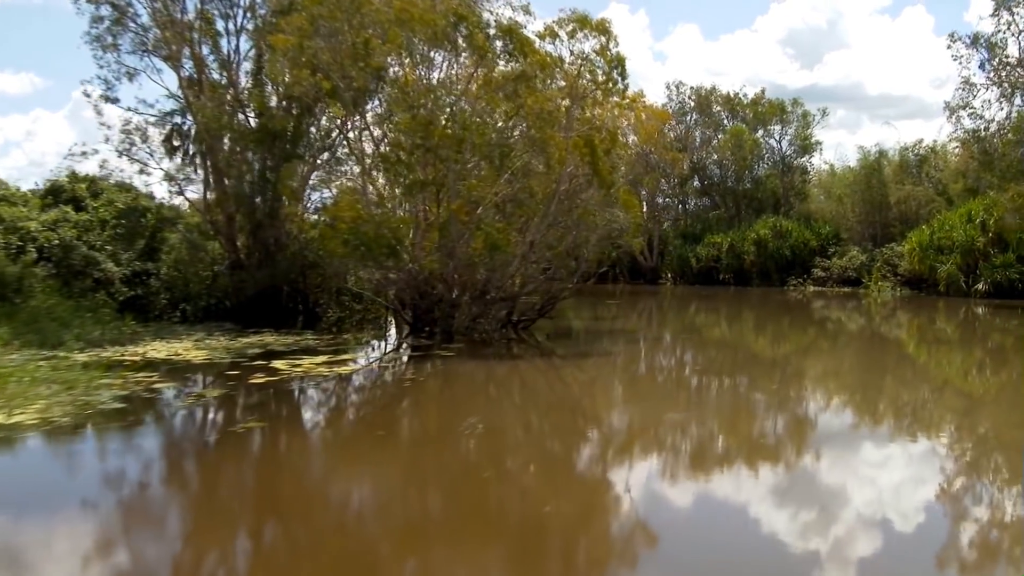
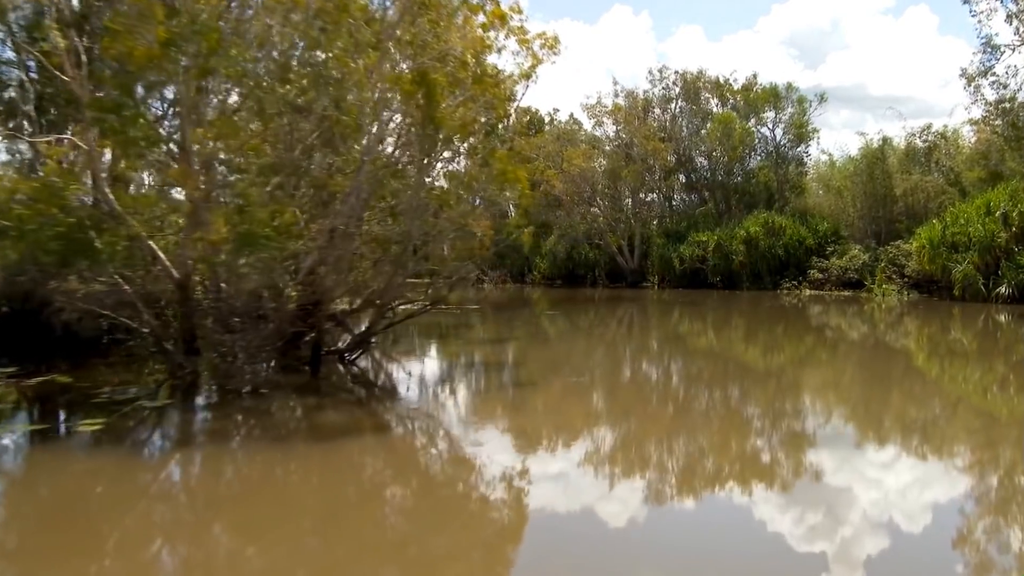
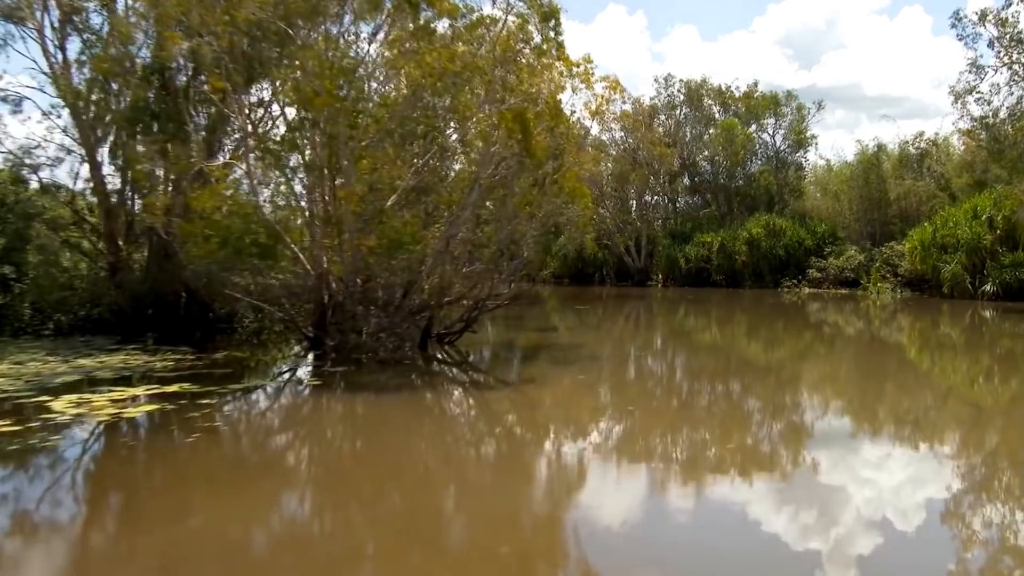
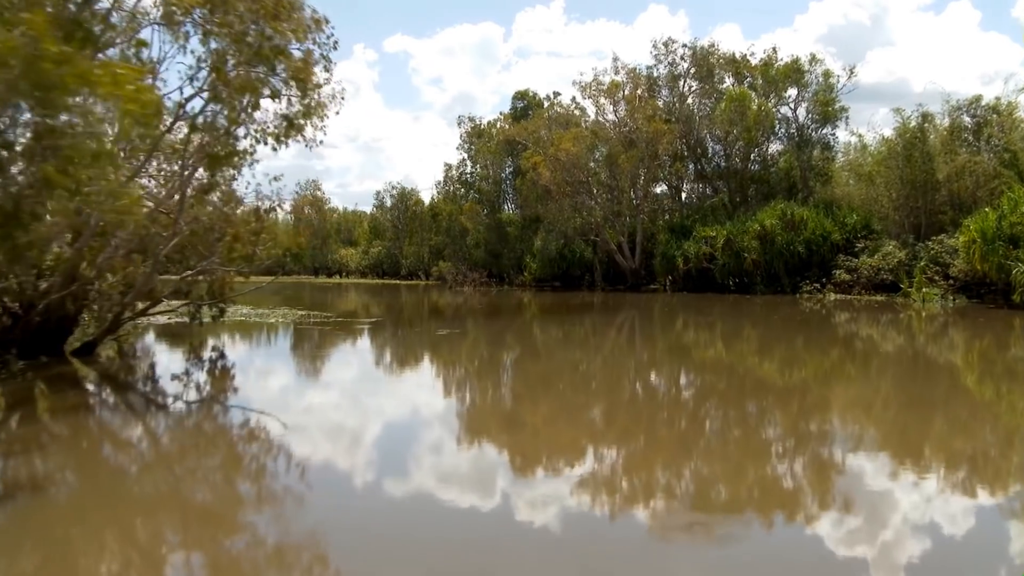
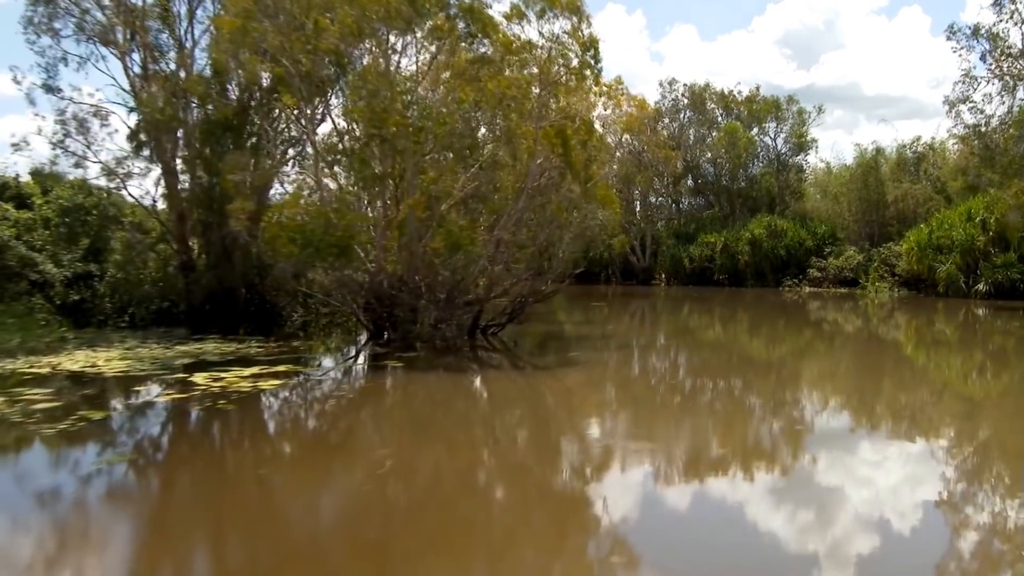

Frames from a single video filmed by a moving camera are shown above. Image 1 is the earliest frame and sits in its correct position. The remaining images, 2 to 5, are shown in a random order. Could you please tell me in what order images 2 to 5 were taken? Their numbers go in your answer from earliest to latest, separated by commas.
5, 3, 2, 4
